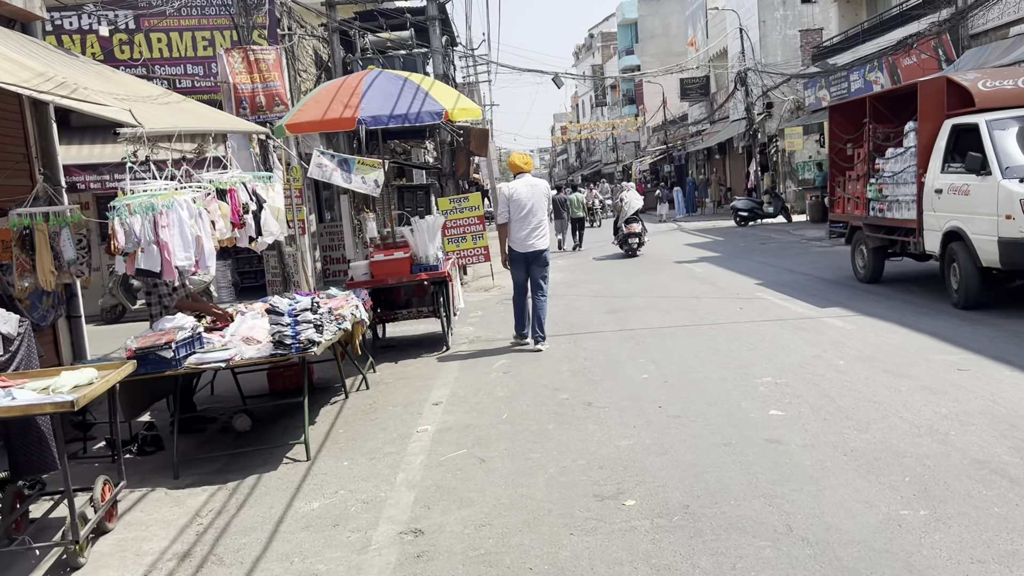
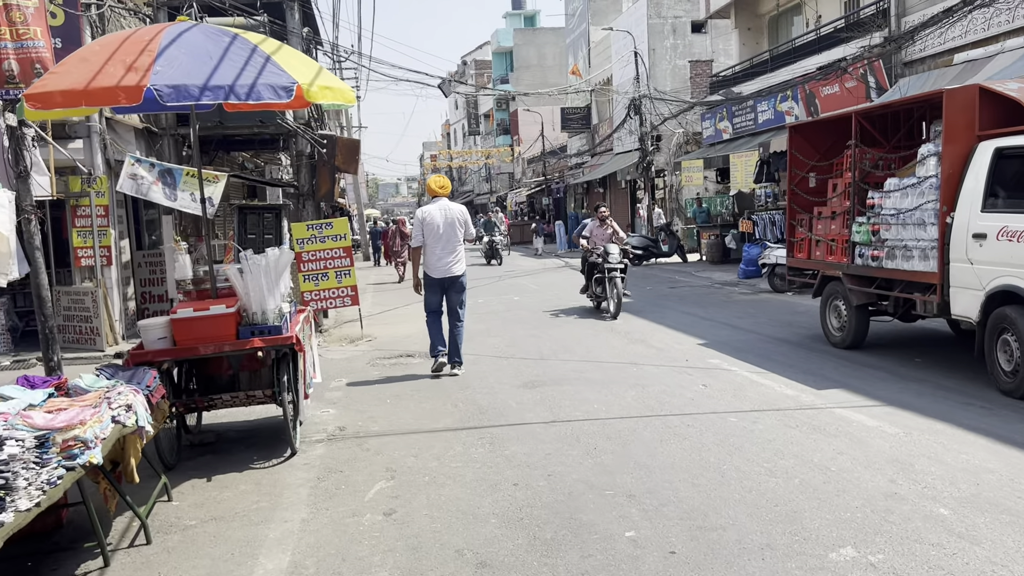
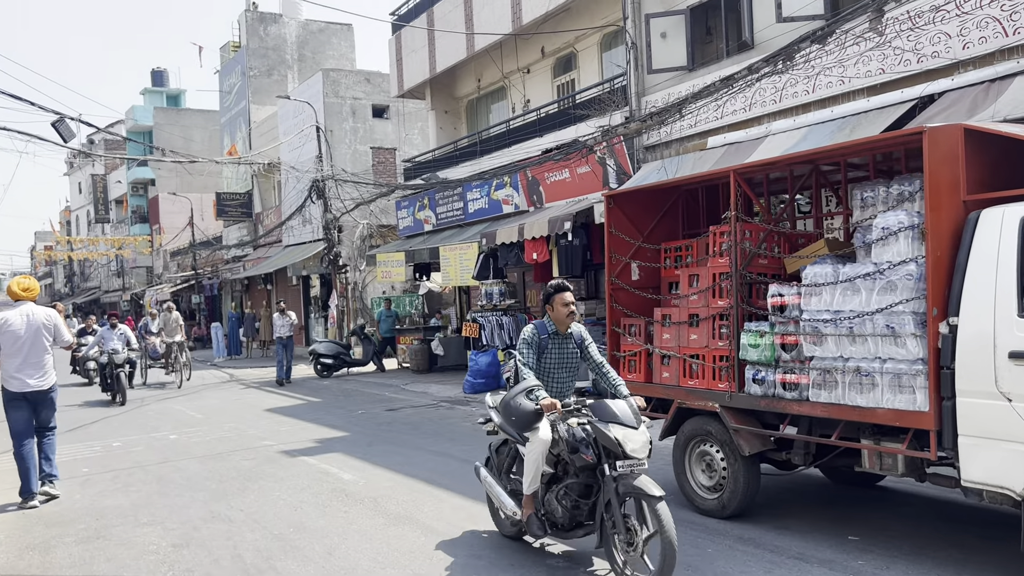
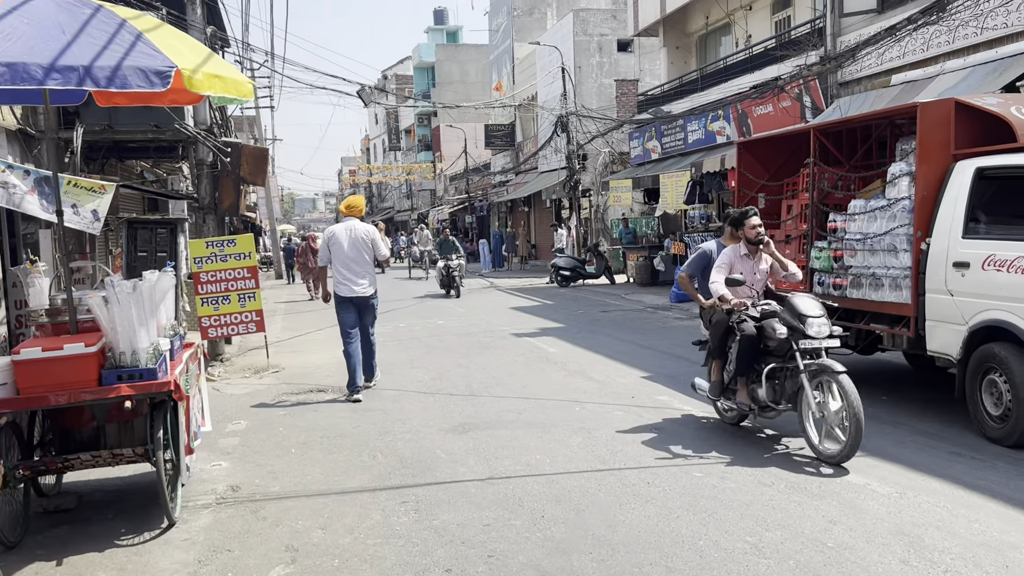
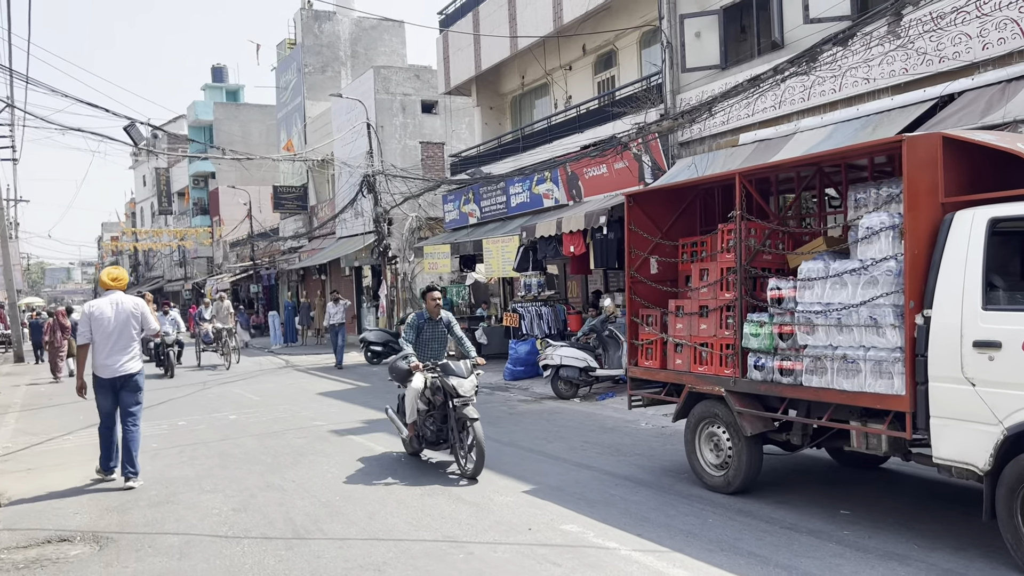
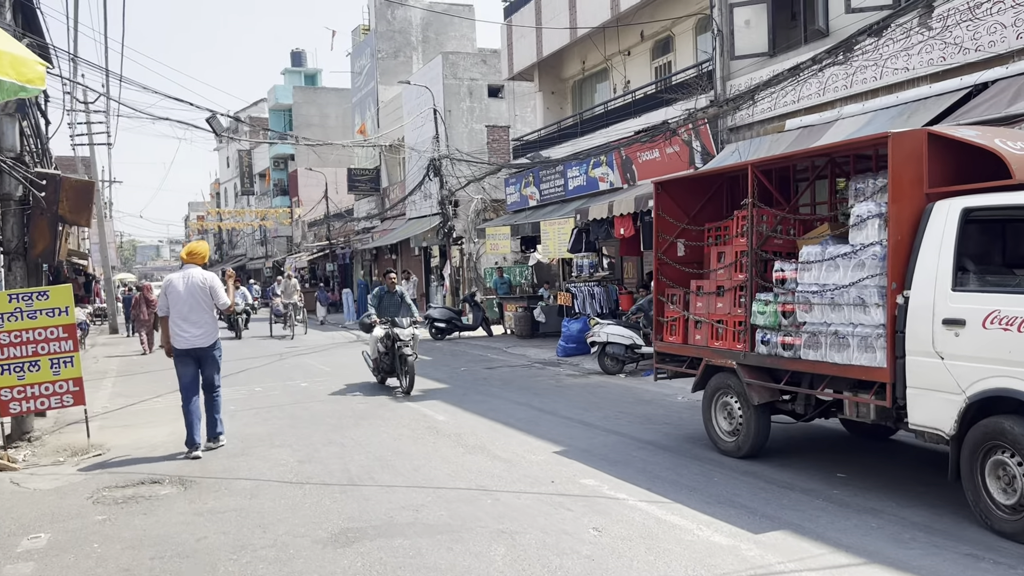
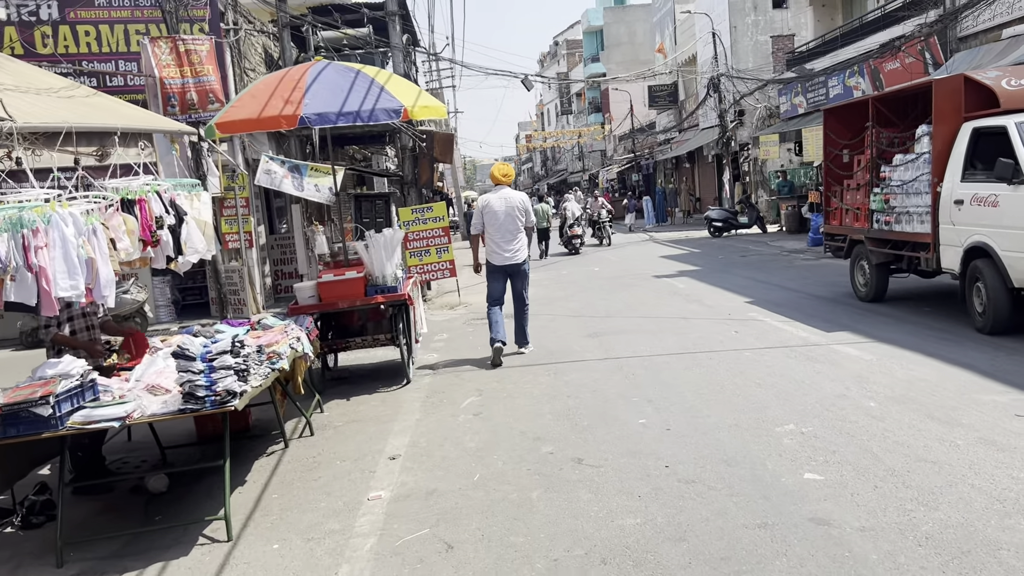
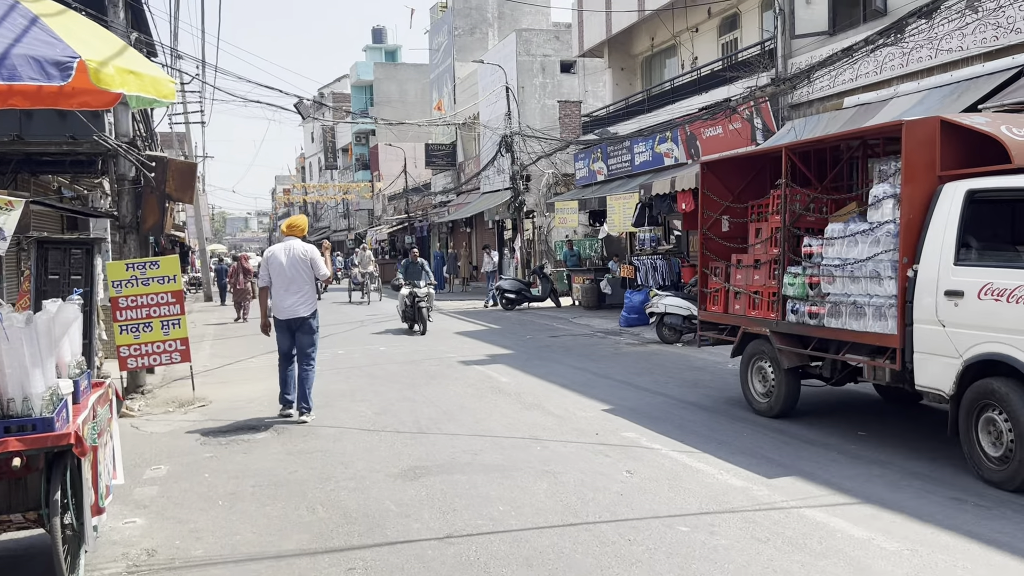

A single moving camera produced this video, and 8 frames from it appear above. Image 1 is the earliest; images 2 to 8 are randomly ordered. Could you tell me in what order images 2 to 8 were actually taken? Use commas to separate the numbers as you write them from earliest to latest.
7, 2, 4, 8, 6, 5, 3
